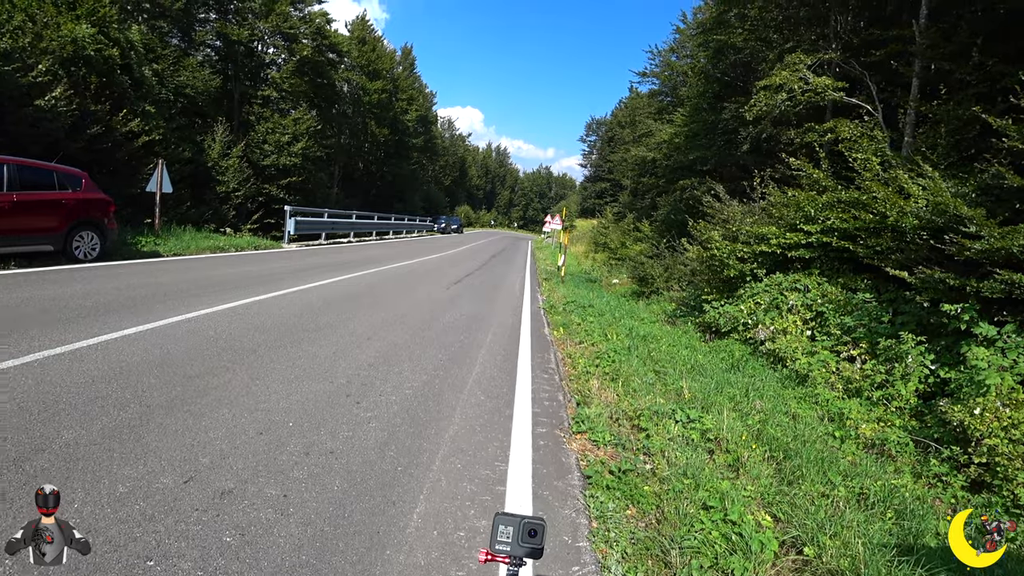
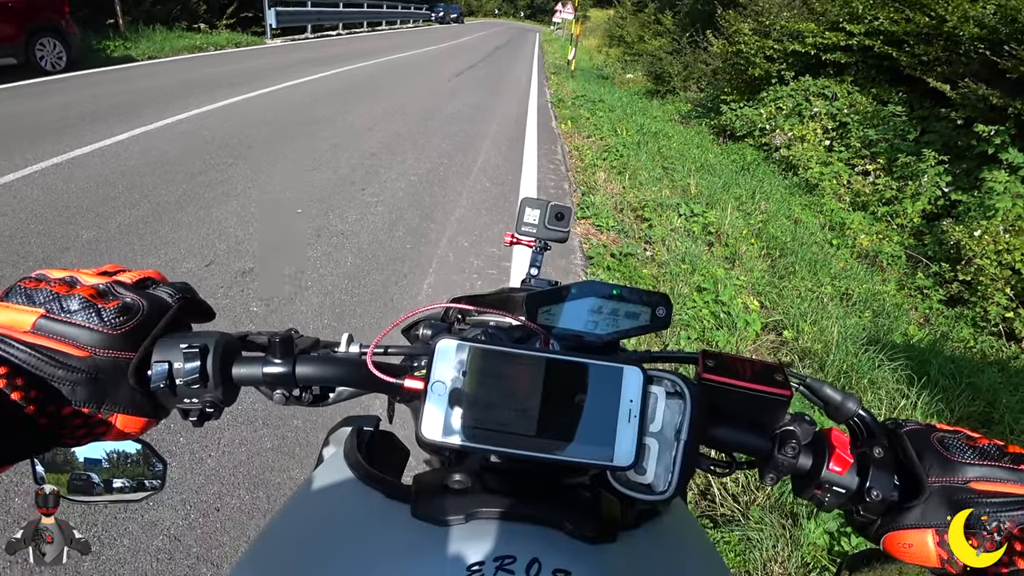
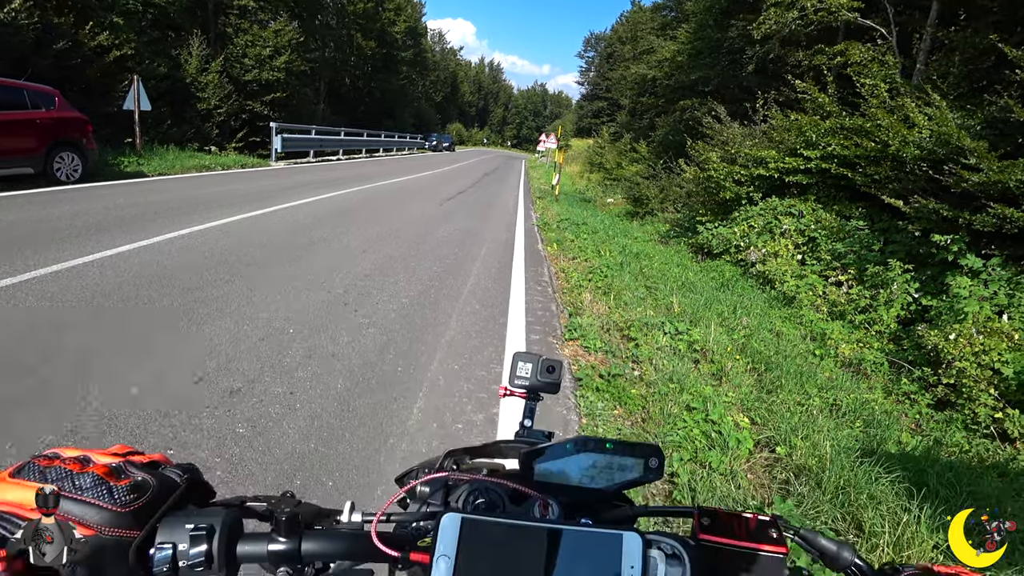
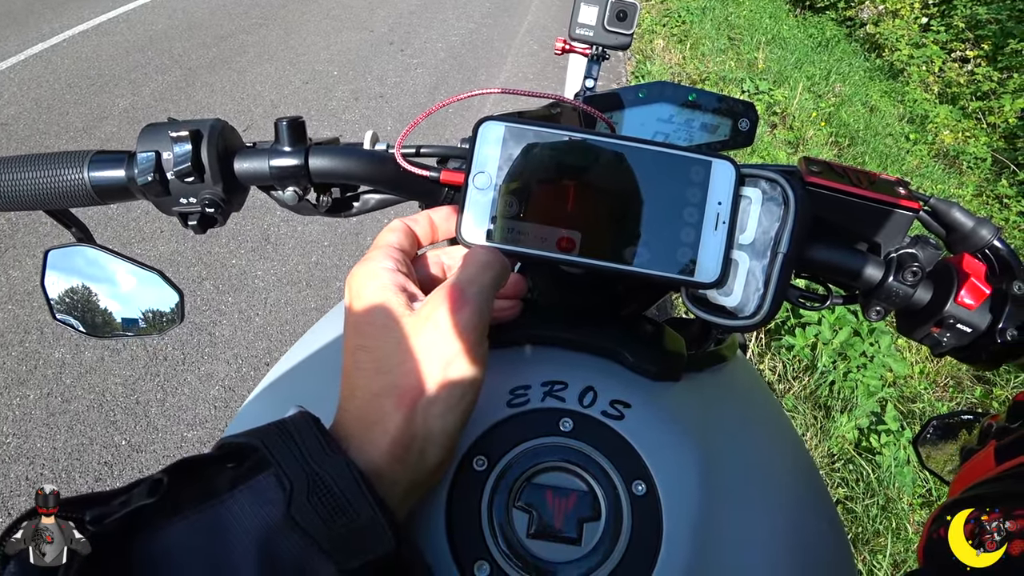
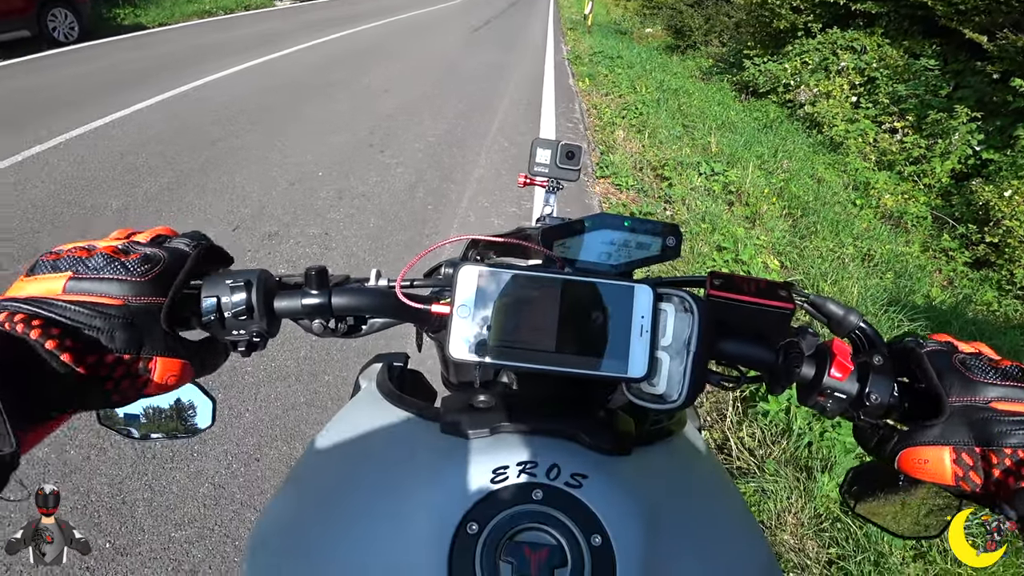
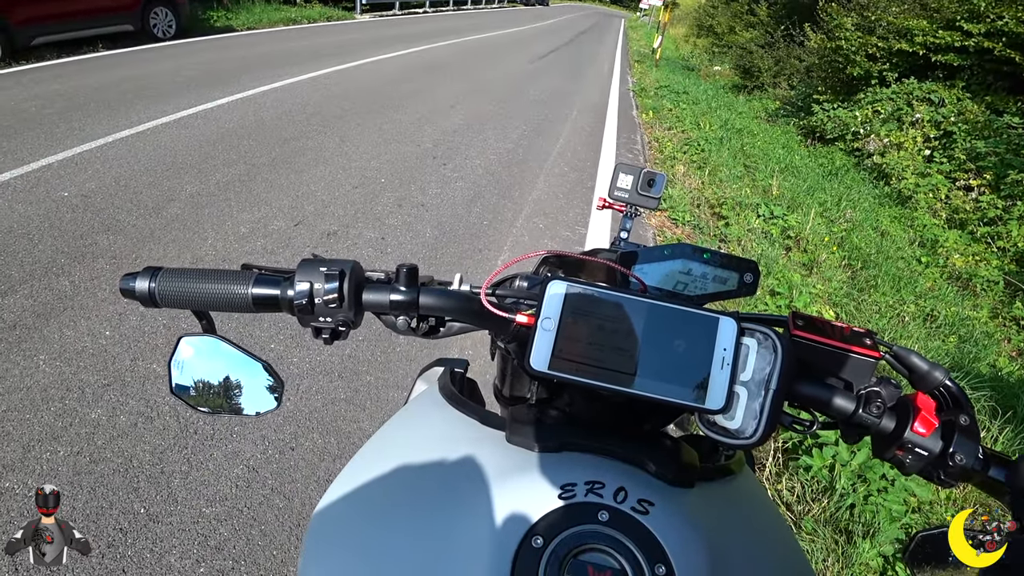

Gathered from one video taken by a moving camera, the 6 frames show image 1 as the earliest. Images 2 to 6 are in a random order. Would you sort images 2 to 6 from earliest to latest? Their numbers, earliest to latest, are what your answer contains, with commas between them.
3, 2, 5, 6, 4
